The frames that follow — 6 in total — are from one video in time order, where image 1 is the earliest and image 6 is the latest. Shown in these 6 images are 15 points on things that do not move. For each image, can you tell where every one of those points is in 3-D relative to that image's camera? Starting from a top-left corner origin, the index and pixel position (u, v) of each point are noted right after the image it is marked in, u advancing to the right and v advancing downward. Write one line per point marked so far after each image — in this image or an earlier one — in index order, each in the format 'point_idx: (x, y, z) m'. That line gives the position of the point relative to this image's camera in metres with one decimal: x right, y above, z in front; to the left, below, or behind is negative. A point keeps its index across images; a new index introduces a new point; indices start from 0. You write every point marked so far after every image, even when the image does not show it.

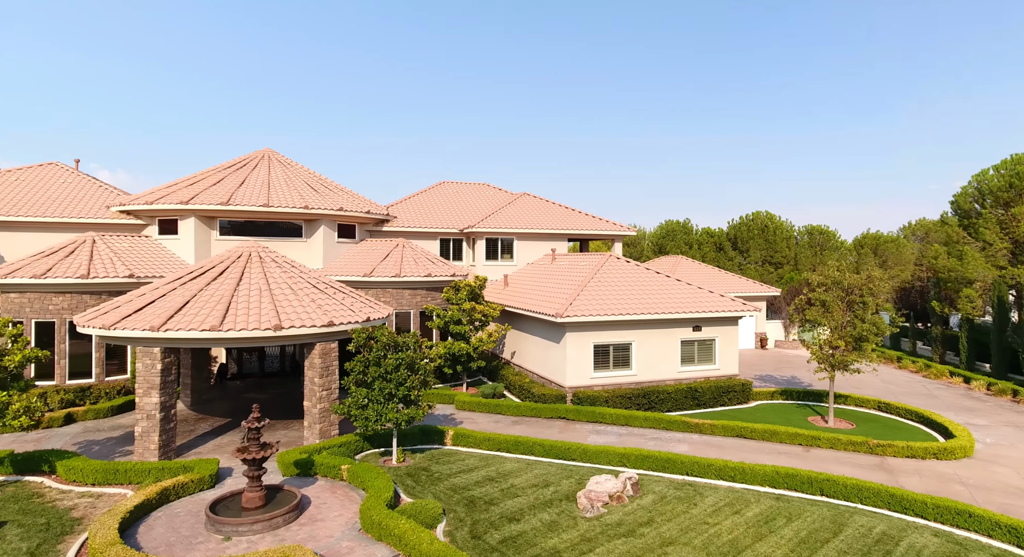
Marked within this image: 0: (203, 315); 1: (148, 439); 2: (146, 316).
0: (-8.8, -1.1, +18.1) m
1: (-10.2, -4.5, +17.8) m
2: (-10.3, -1.1, +18.0) m
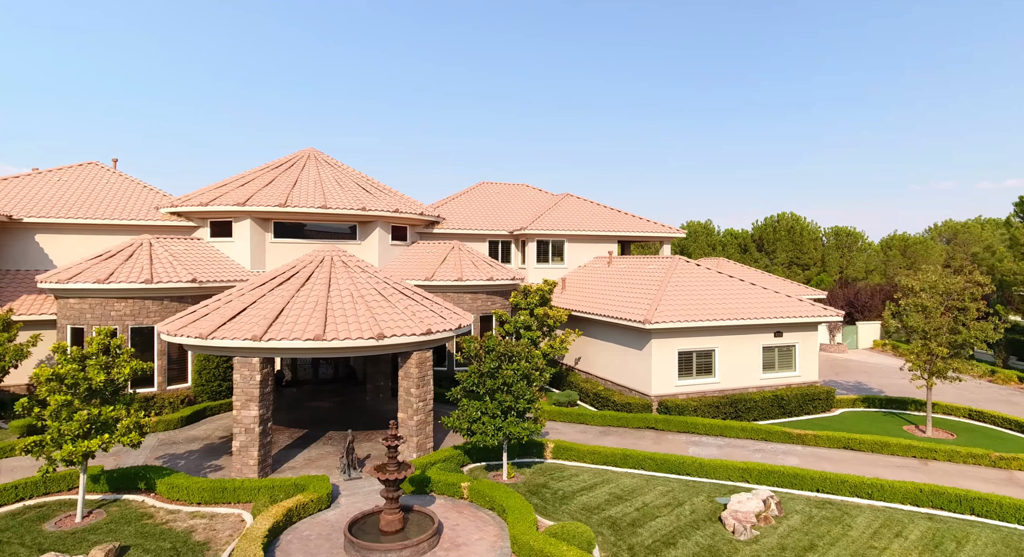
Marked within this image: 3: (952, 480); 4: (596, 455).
0: (-5.7, -1.2, +17.3) m
1: (-7.1, -4.7, +16.9) m
2: (-7.2, -1.3, +17.2) m
3: (+11.9, -5.5, +17.1) m
4: (+2.4, -5.1, +18.1) m
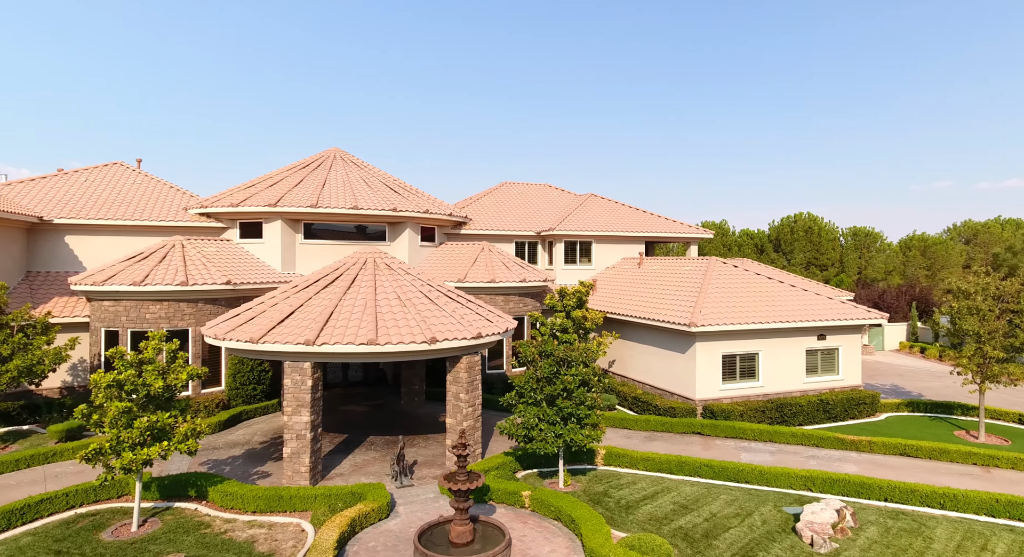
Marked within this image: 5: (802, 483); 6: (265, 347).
0: (-4.2, -1.3, +16.9) m
1: (-5.6, -4.8, +16.6) m
2: (-5.8, -1.3, +16.8) m
3: (+13.4, -5.5, +16.7) m
4: (+3.9, -5.2, +17.8) m
5: (+7.5, -5.3, +16.4) m
6: (-6.4, -1.8, +16.4) m
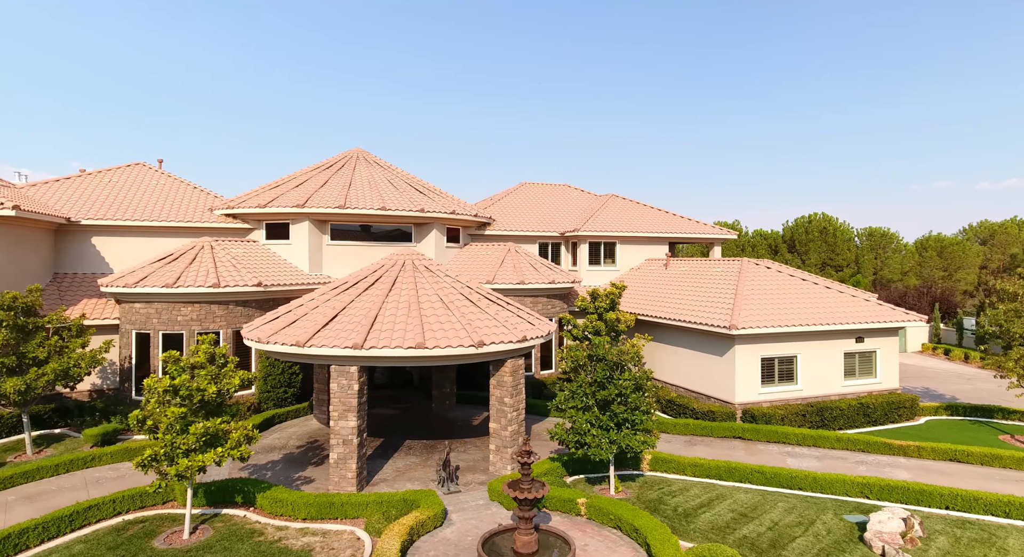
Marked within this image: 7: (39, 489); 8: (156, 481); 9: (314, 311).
0: (-2.9, -1.4, +16.6) m
1: (-4.3, -4.8, +16.3) m
2: (-4.5, -1.4, +16.5) m
3: (+14.7, -5.6, +16.4) m
4: (+5.1, -5.2, +17.5) m
5: (+8.8, -5.4, +16.1) m
6: (-5.1, -1.8, +16.2) m
7: (-12.6, -5.7, +17.0) m
8: (-7.7, -4.4, +13.8) m
9: (-5.6, -0.9, +18.1) m
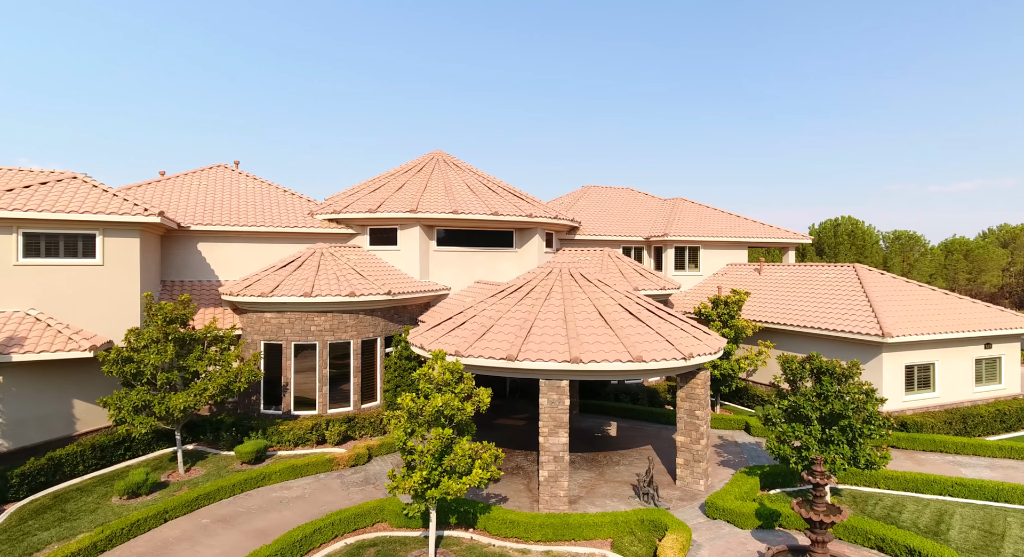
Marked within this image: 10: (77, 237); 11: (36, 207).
0: (+2.5, -1.7, +16.2) m
1: (+1.1, -5.1, +15.8) m
2: (+0.9, -1.7, +16.0) m
3: (+20.1, -5.9, +16.5) m
4: (+10.5, -5.5, +17.3) m
5: (+14.2, -5.7, +16.0) m
6: (+0.3, -2.1, +15.6) m
7: (-7.2, -6.0, +16.2) m
8: (-2.2, -4.7, +13.2) m
9: (-0.3, -1.2, +17.5) m
10: (-13.5, +1.3, +19.7) m
11: (-14.2, +2.2, +18.9) m
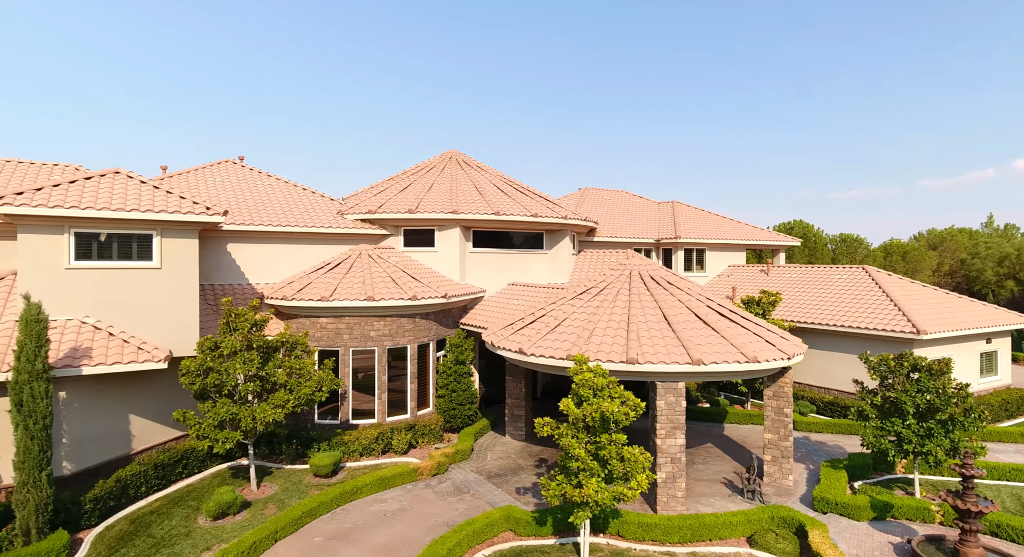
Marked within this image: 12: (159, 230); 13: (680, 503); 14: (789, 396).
0: (+5.4, -1.8, +16.5) m
1: (+4.1, -5.2, +16.0) m
2: (+3.9, -1.8, +16.2) m
3: (+22.9, -5.9, +18.9) m
4: (+13.3, -5.6, +18.6) m
5: (+17.1, -5.7, +17.8) m
6: (+3.3, -2.2, +15.7) m
7: (-4.2, -6.1, +15.5) m
8: (+1.1, -4.8, +13.0) m
9: (+2.5, -1.3, +17.5) m
10: (-10.9, +1.2, +18.1) m
11: (-11.5, +2.0, +17.3) m
12: (-10.3, +1.4, +18.4) m
13: (+4.3, -5.7, +16.0) m
14: (+8.0, -3.4, +18.3) m
